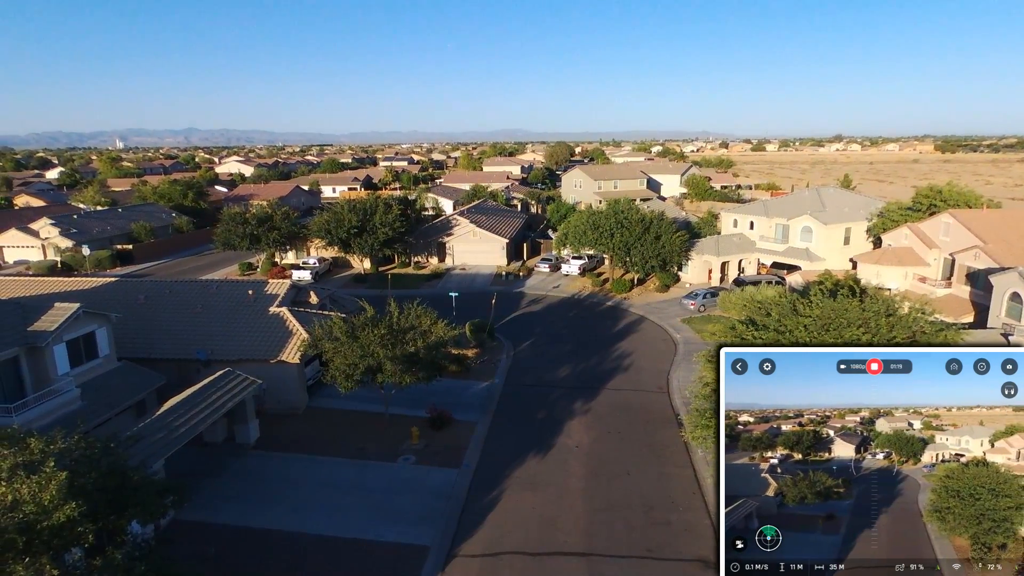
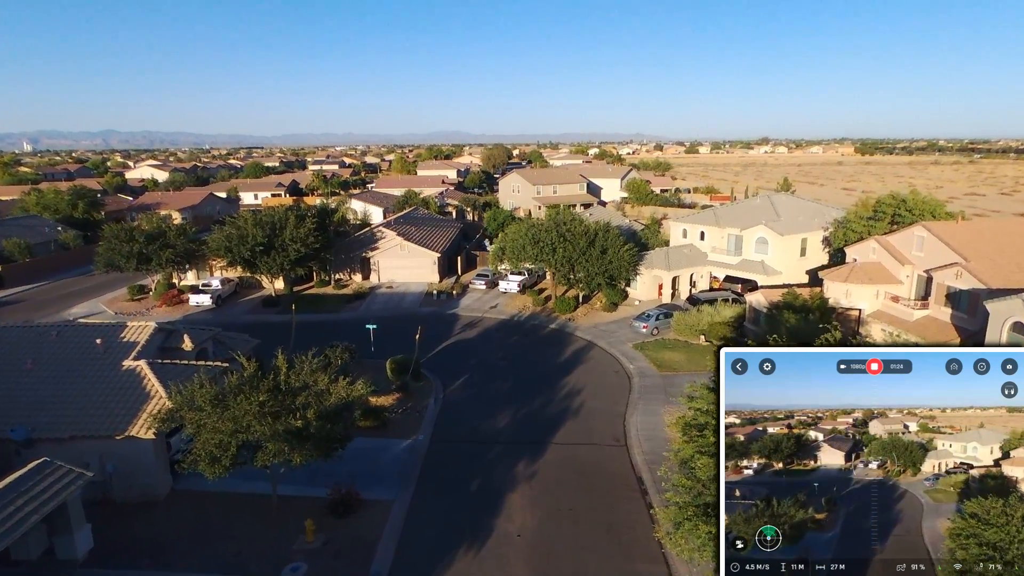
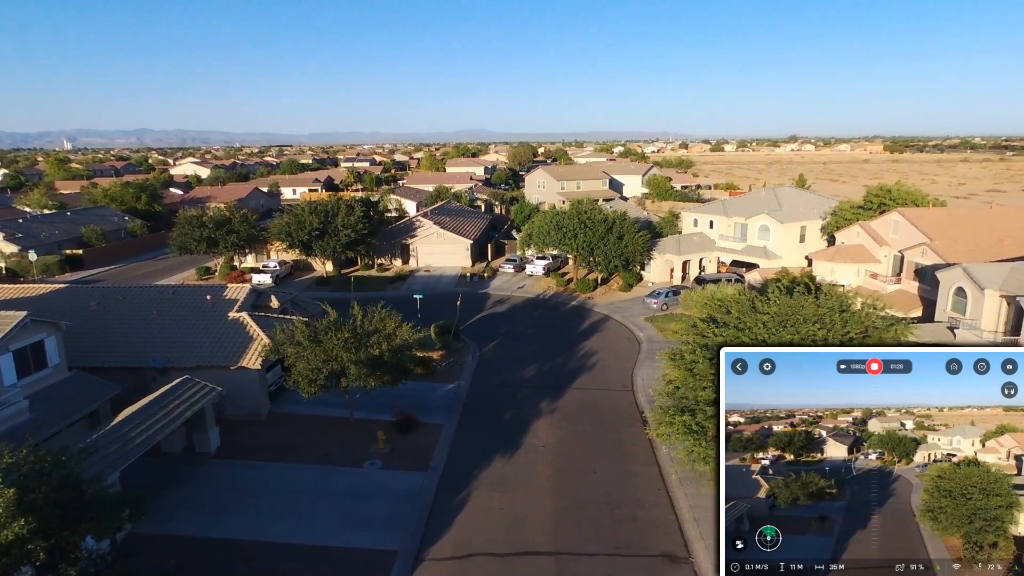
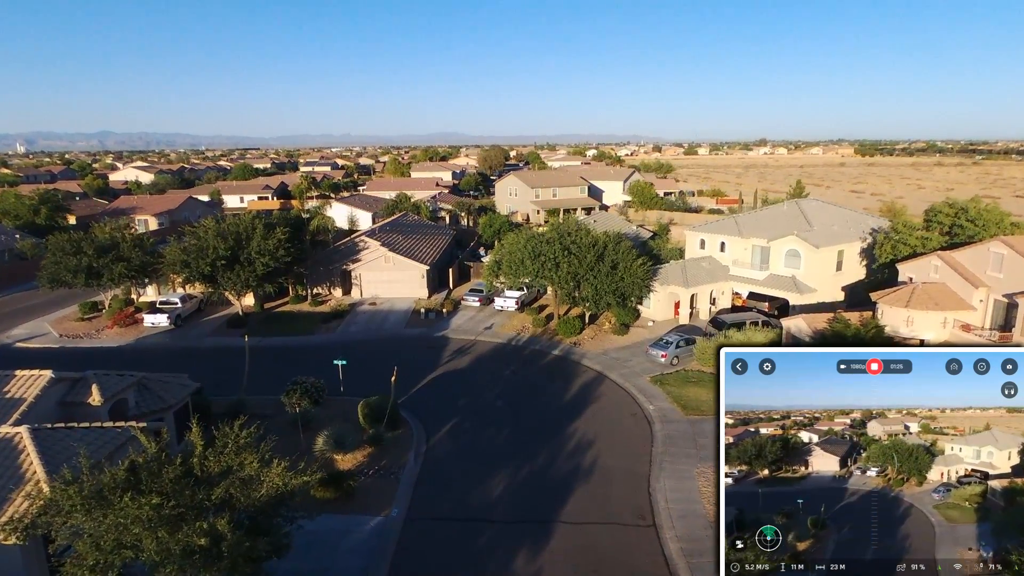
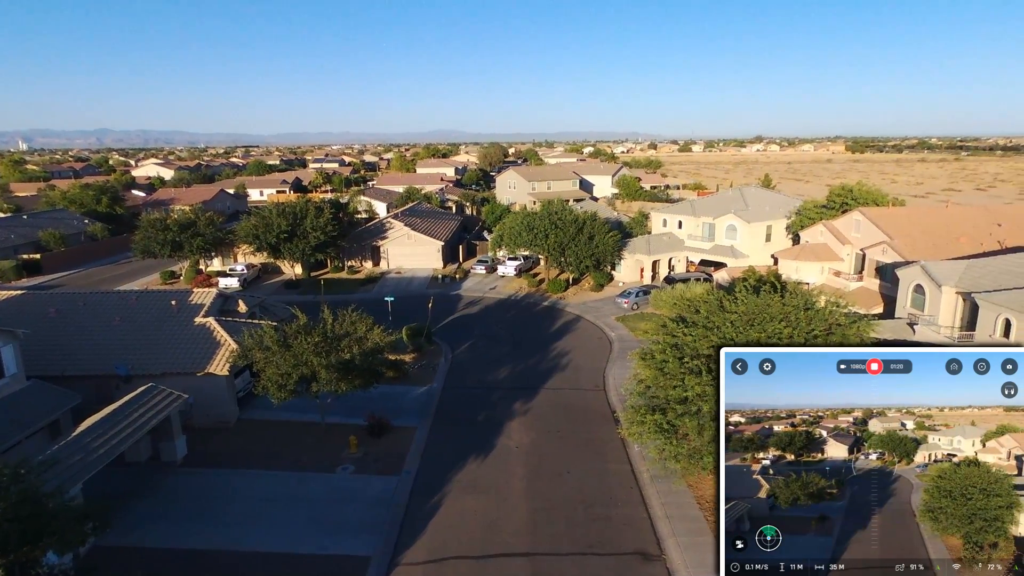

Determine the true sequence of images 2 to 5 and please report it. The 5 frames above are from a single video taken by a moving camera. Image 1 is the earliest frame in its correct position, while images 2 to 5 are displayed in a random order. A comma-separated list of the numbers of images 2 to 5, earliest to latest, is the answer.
3, 5, 2, 4
